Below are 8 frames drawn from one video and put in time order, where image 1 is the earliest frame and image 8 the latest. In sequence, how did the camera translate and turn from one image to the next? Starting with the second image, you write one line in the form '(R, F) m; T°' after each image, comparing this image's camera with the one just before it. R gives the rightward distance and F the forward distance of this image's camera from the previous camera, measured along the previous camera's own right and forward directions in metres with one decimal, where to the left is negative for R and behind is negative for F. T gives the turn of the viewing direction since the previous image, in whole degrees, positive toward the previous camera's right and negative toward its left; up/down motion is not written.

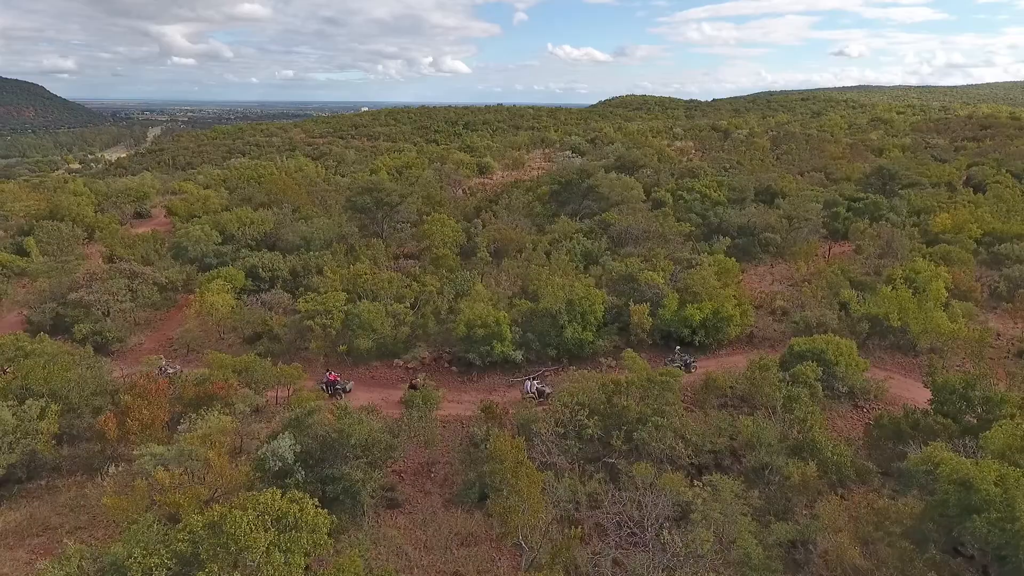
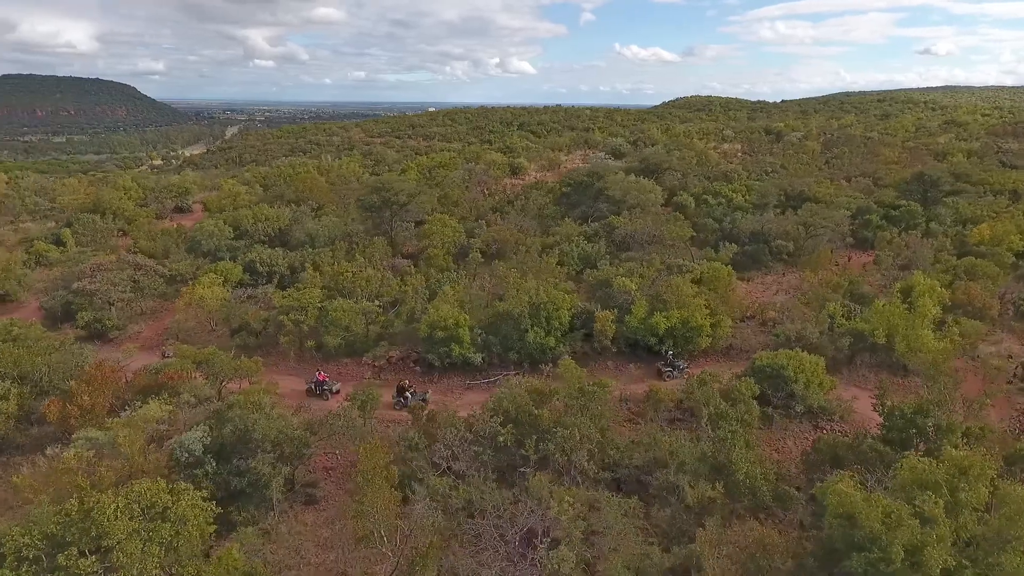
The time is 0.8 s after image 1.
(+2.7, +0.3) m; -5°
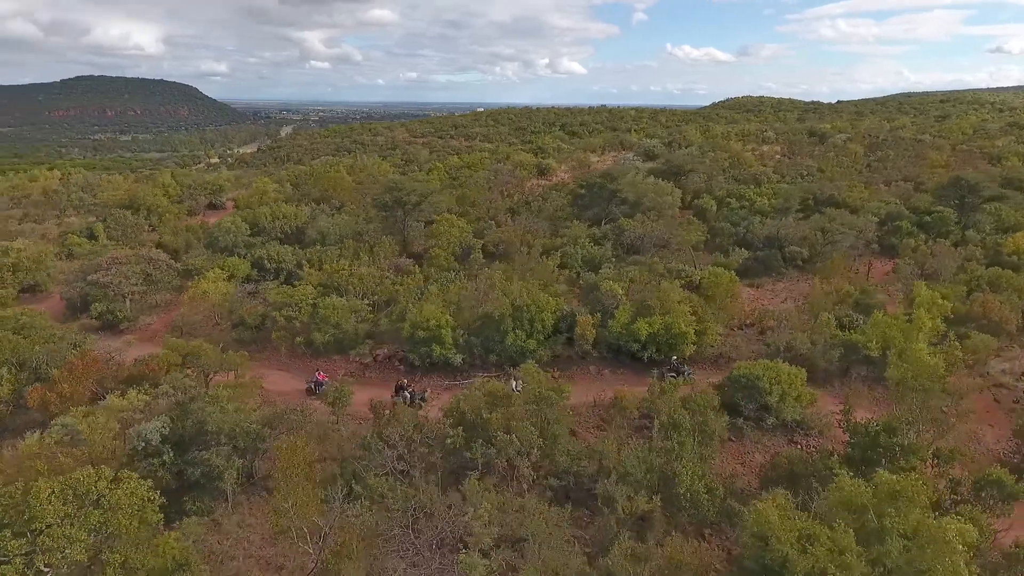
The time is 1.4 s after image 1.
(+1.7, +0.1) m; -4°
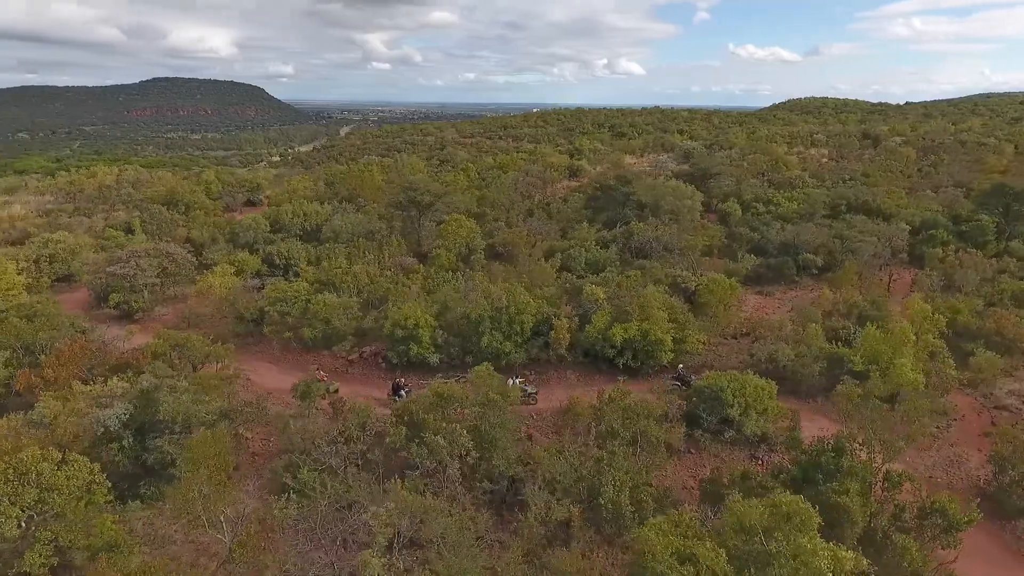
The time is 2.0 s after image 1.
(+2.0, +0.1) m; -5°
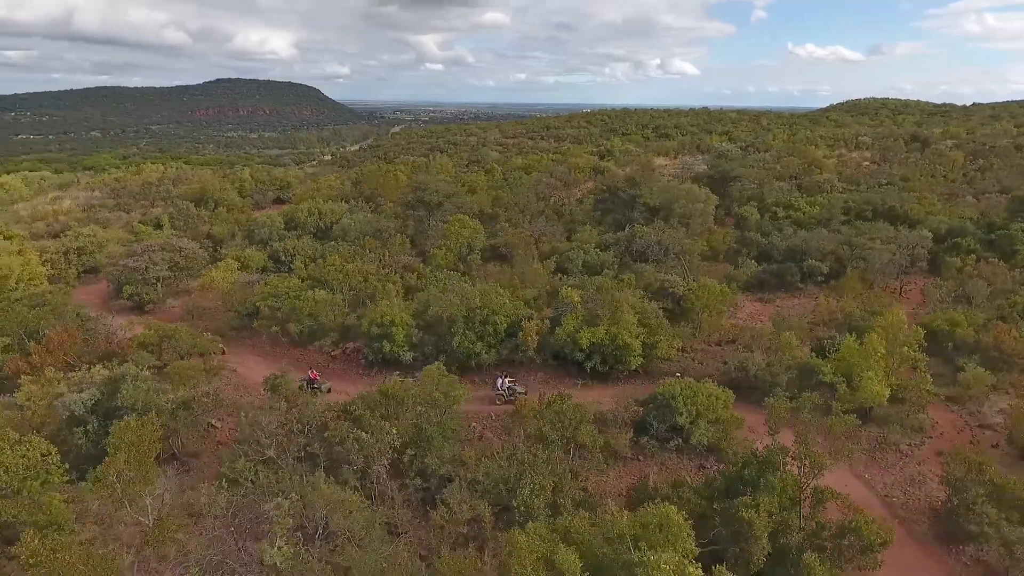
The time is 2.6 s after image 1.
(+2.0, 0.0) m; -4°
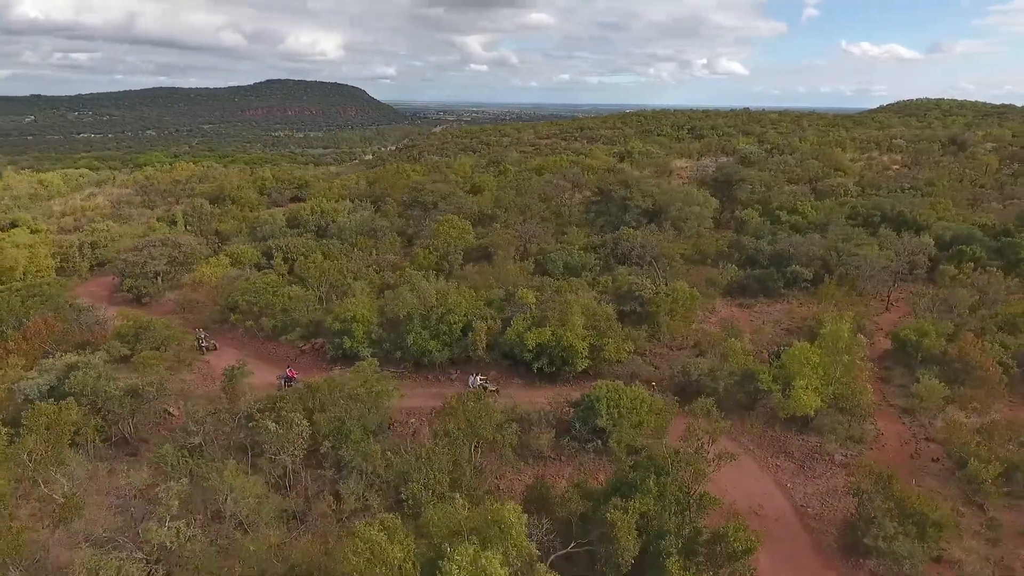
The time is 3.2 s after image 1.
(+2.4, -0.2) m; -4°
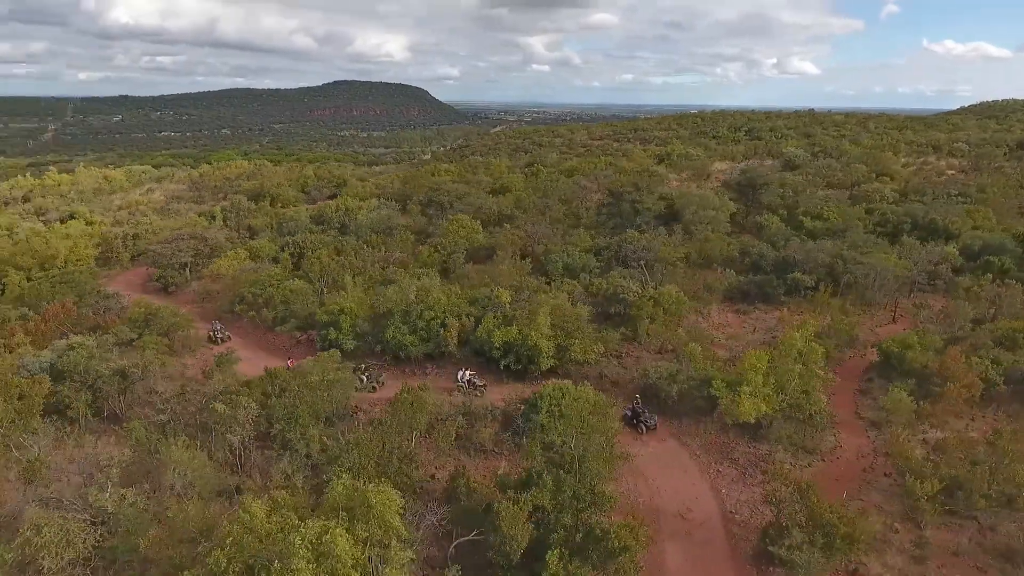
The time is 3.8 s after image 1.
(+2.3, -0.3) m; -5°
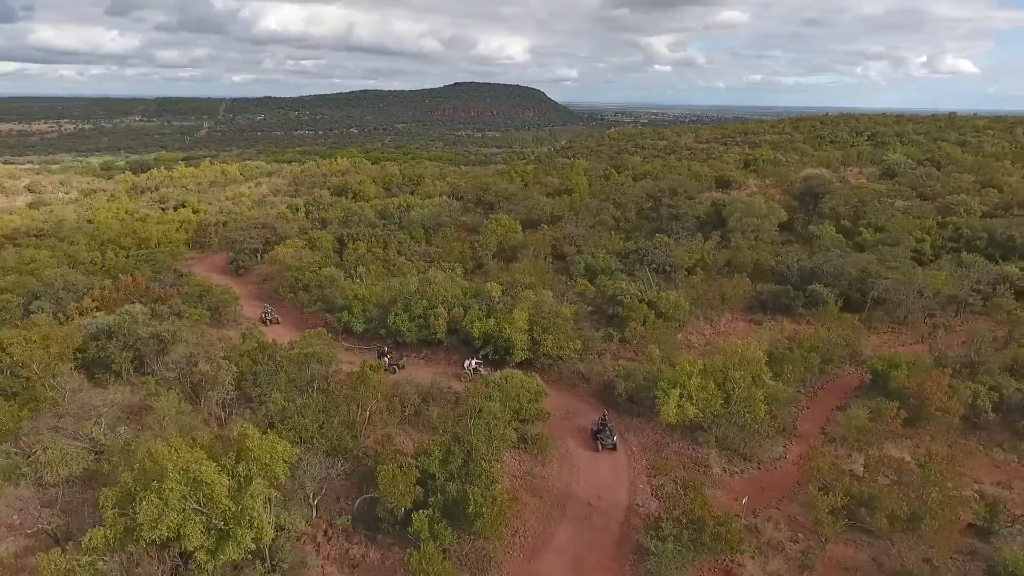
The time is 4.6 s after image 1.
(+3.6, -0.8) m; -10°
